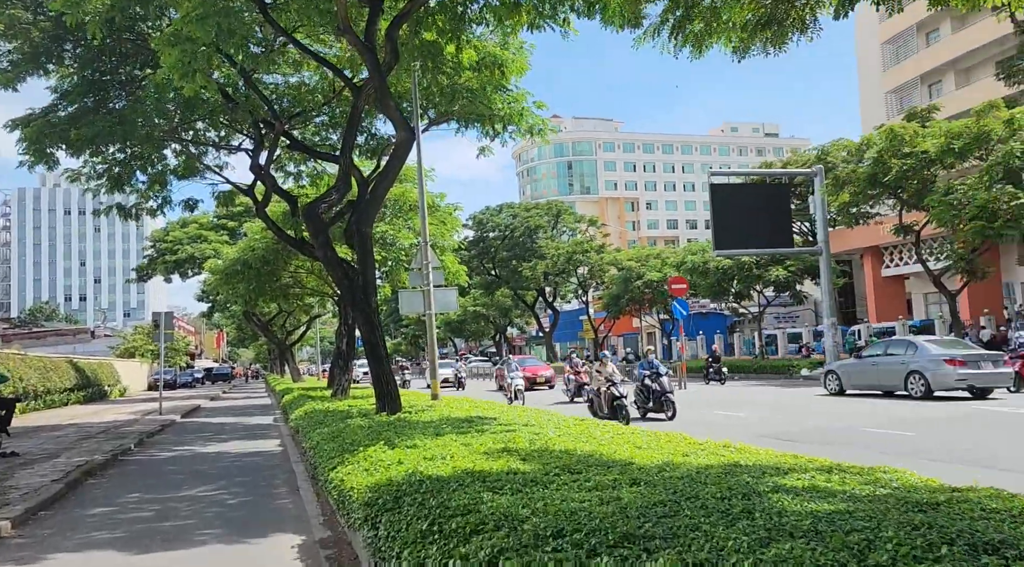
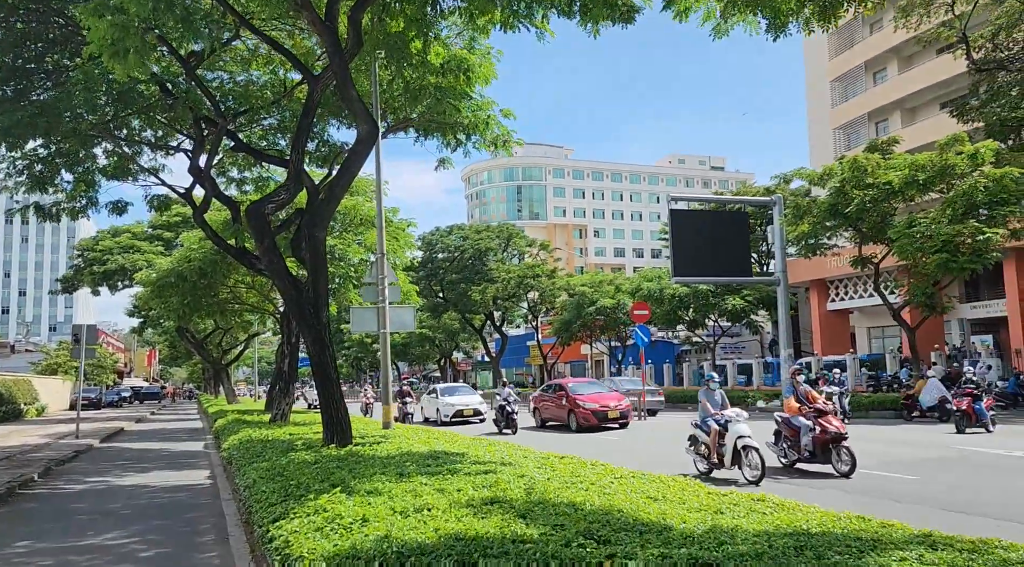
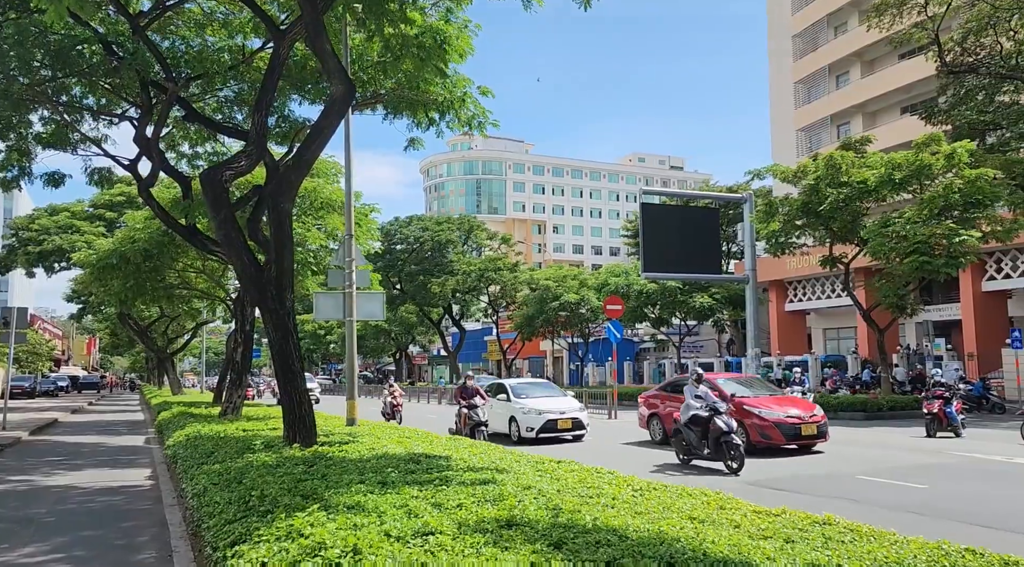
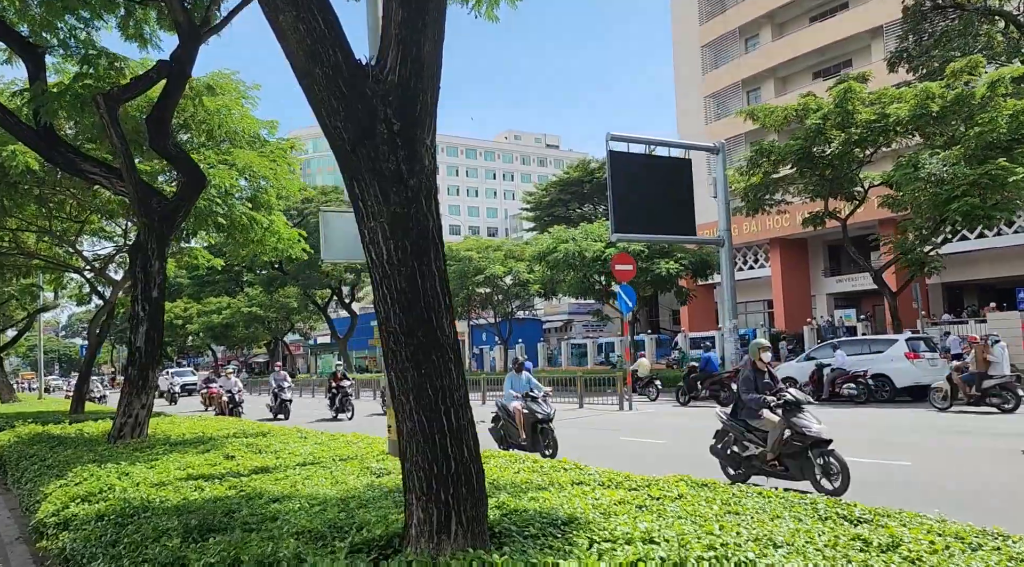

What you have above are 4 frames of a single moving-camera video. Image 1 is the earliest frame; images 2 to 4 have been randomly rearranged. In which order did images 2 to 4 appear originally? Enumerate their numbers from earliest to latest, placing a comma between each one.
2, 3, 4
